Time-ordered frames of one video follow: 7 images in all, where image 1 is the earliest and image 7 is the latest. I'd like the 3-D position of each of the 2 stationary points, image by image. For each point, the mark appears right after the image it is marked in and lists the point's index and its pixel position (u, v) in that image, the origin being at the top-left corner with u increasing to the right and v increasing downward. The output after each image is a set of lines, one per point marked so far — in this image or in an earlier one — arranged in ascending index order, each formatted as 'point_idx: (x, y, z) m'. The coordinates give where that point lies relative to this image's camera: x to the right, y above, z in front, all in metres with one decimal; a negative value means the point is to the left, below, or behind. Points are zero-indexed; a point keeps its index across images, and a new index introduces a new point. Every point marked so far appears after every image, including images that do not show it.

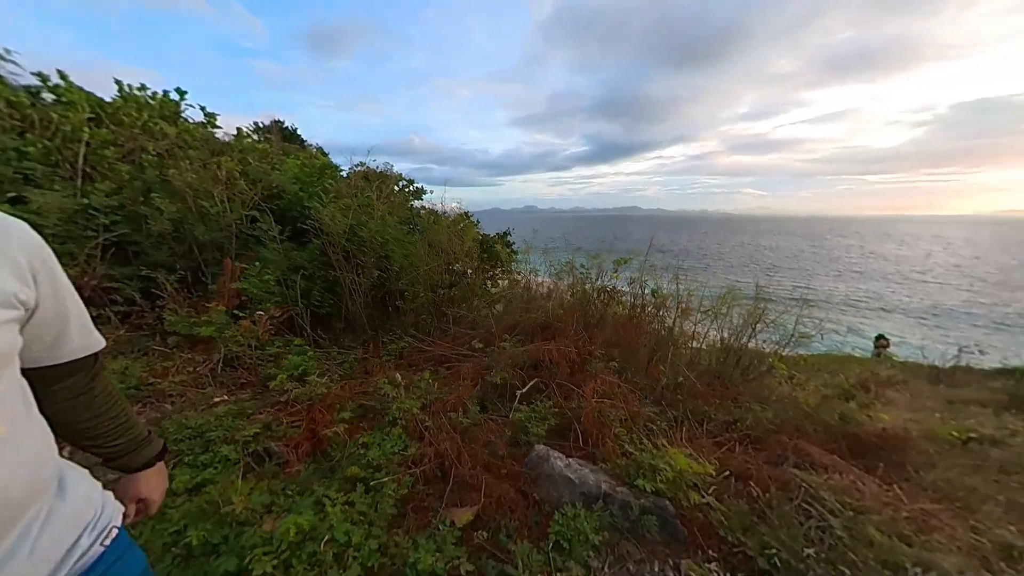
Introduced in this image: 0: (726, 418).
0: (+2.9, -1.8, +3.9) m
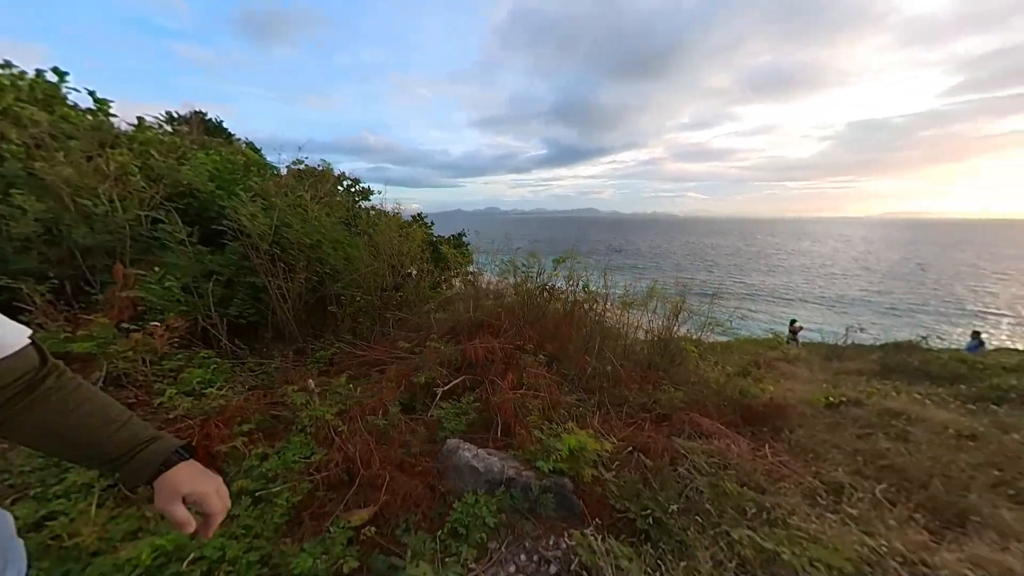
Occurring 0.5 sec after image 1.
0: (+1.9, -1.7, +4.3) m
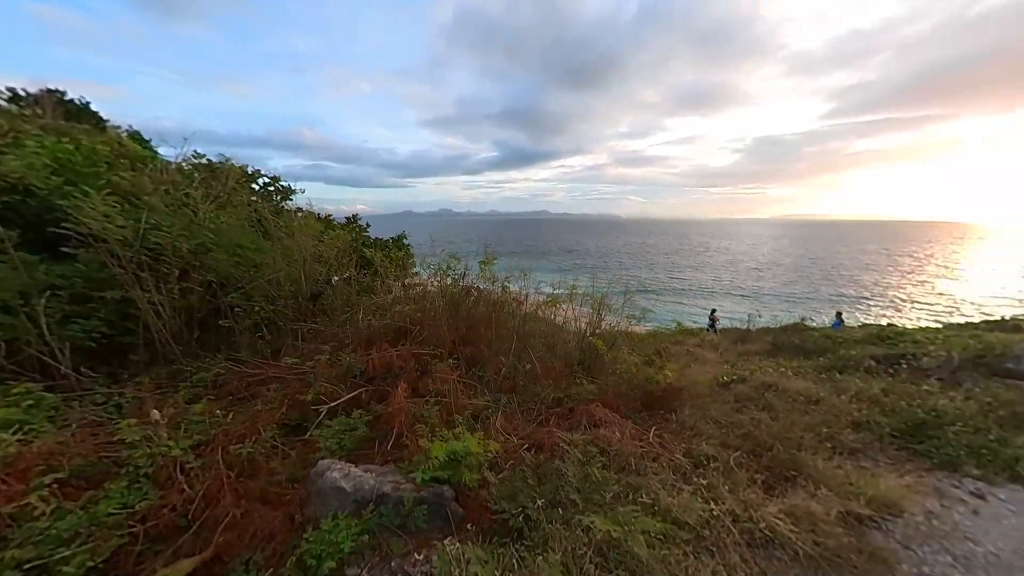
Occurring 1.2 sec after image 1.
0: (+0.6, -1.7, +4.4) m
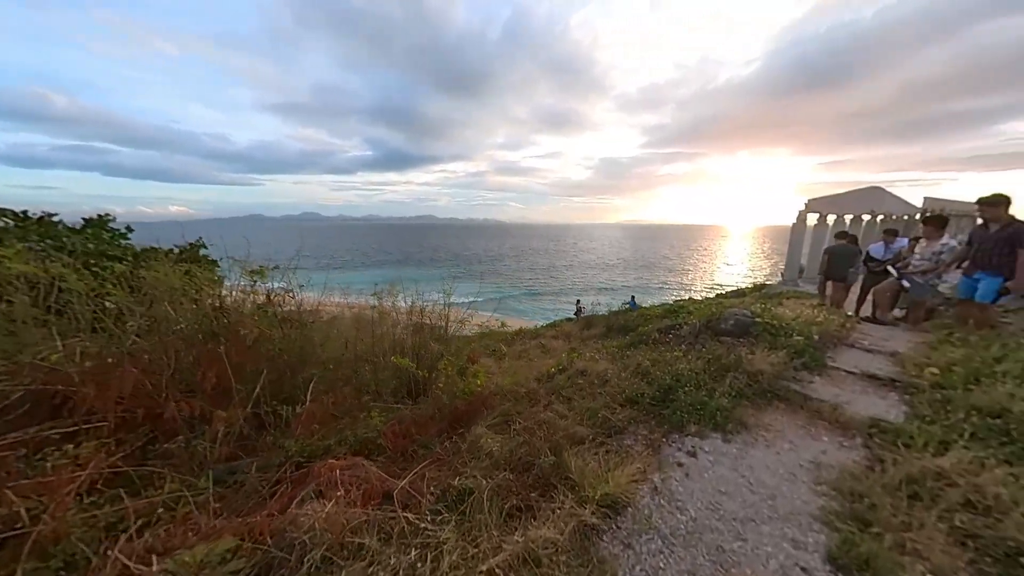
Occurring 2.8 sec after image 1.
0: (-2.3, -1.8, +3.2) m
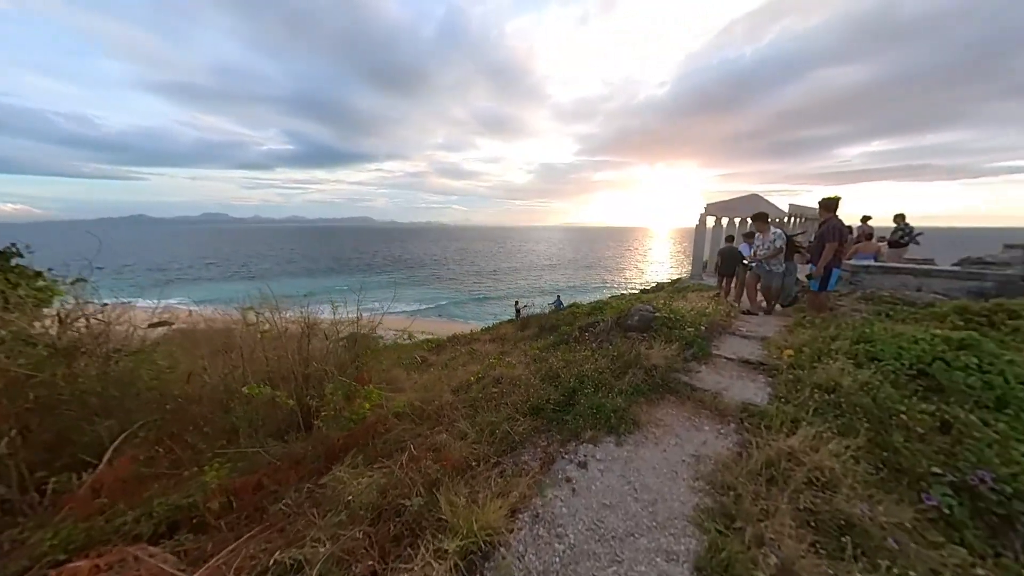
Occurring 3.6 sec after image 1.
0: (-3.5, -2.0, +2.2) m
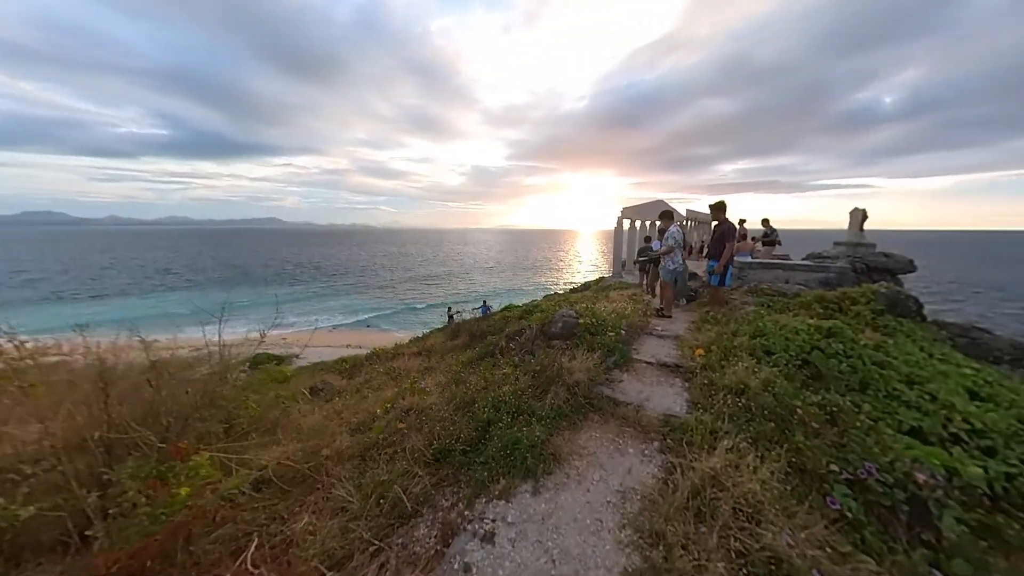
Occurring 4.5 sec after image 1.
0: (-4.2, -2.3, +0.6) m
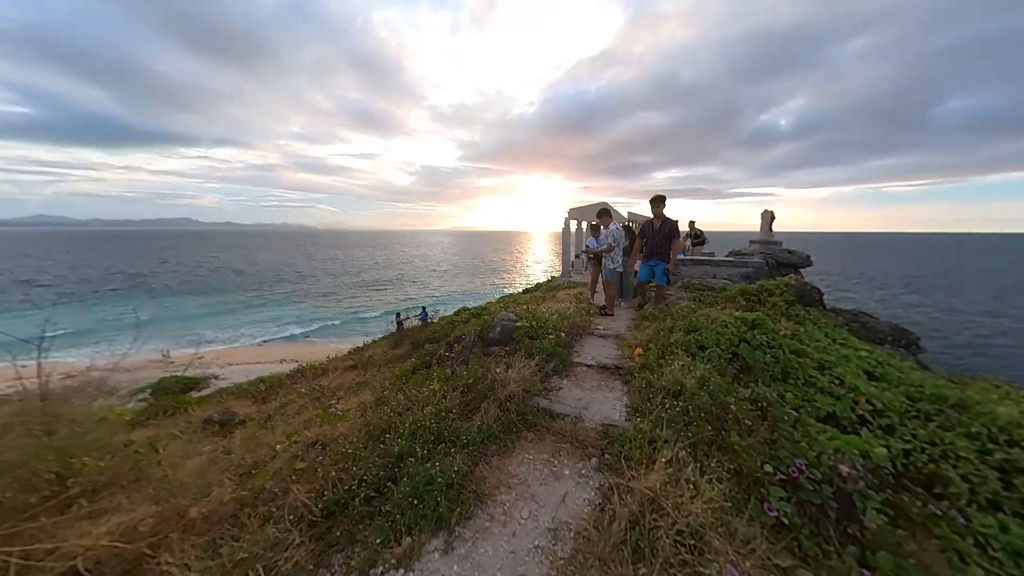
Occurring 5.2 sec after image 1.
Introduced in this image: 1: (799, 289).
0: (-4.5, -2.5, -0.6) m
1: (+6.9, 0.0, +6.9) m
